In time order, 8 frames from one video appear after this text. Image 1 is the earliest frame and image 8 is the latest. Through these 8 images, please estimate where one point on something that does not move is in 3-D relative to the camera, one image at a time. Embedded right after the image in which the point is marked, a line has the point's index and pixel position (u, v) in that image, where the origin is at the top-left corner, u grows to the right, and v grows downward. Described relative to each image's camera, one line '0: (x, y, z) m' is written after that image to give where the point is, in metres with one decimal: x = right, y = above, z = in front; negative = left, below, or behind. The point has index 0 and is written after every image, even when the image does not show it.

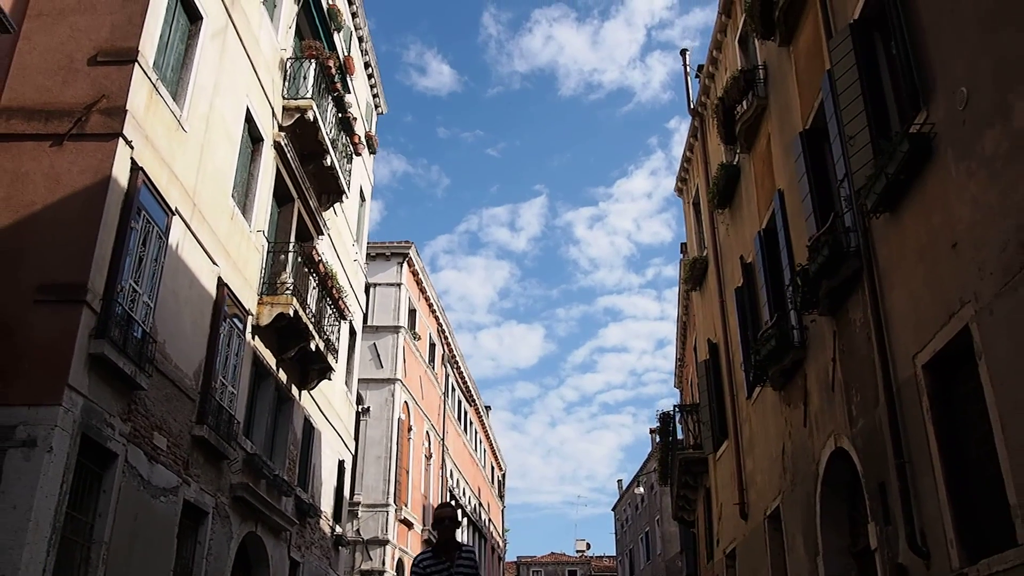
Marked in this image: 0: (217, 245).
0: (-4.1, +0.6, +11.7) m
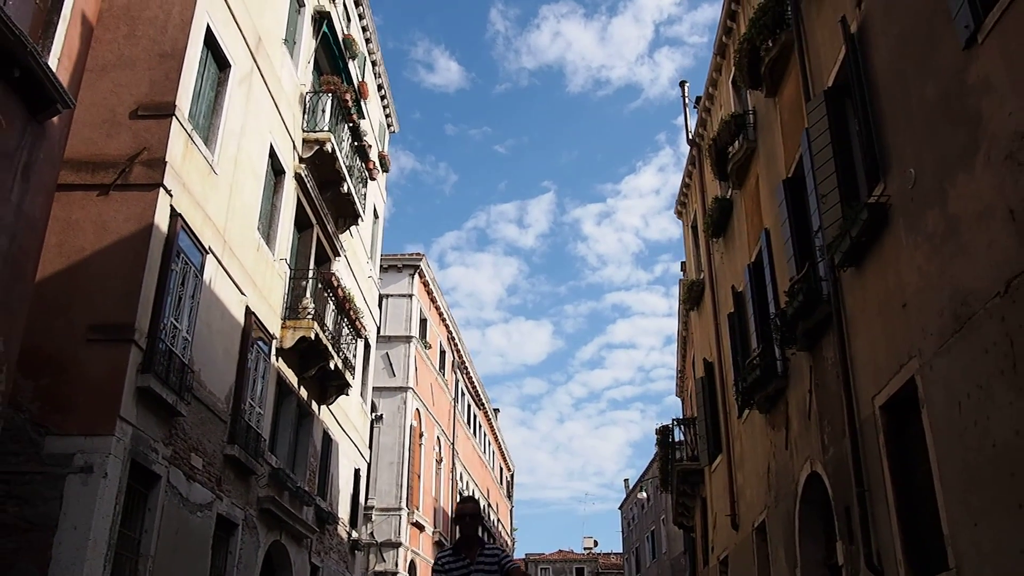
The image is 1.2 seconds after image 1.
0: (-4.0, +0.2, +12.6) m
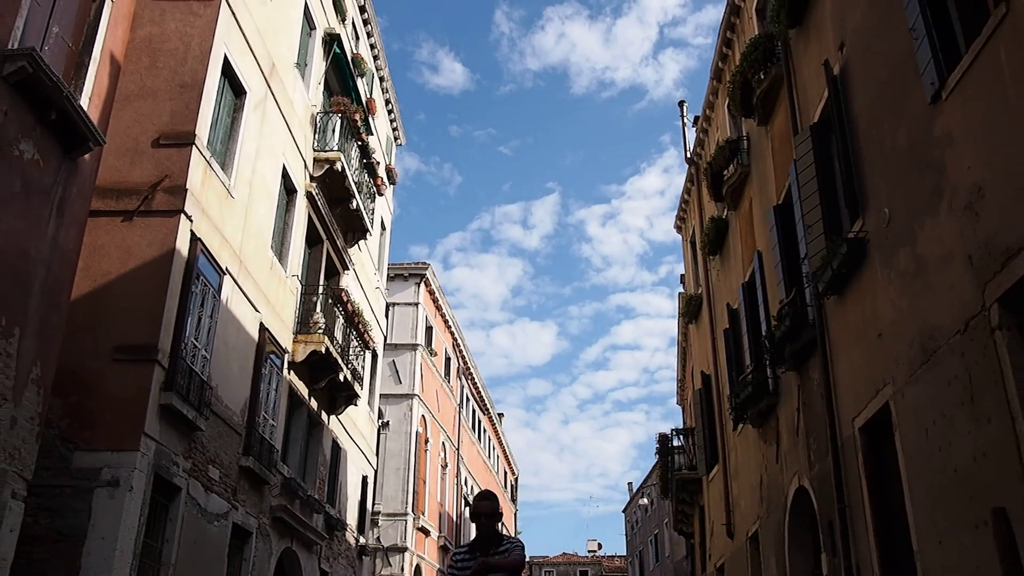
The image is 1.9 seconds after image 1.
0: (-4.0, -0.1, +13.1) m
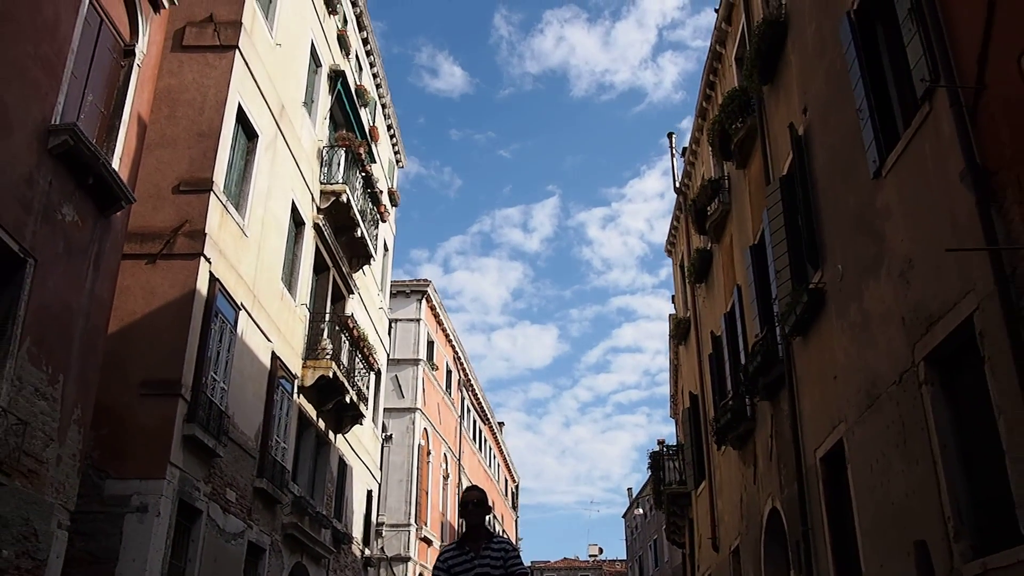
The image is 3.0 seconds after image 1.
0: (-4.0, -0.6, +14.0) m
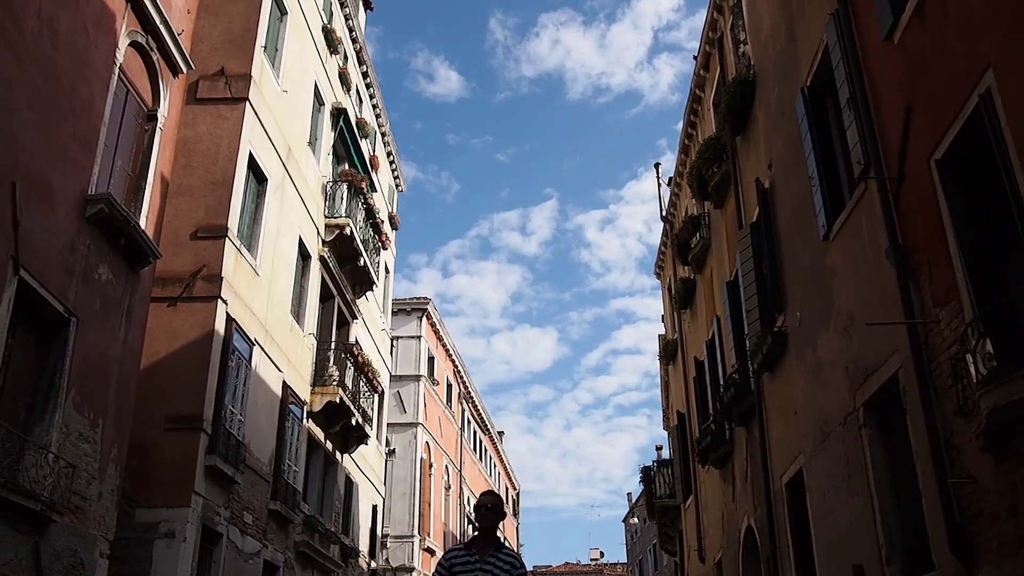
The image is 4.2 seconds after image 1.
0: (-4.1, -1.2, +14.9) m
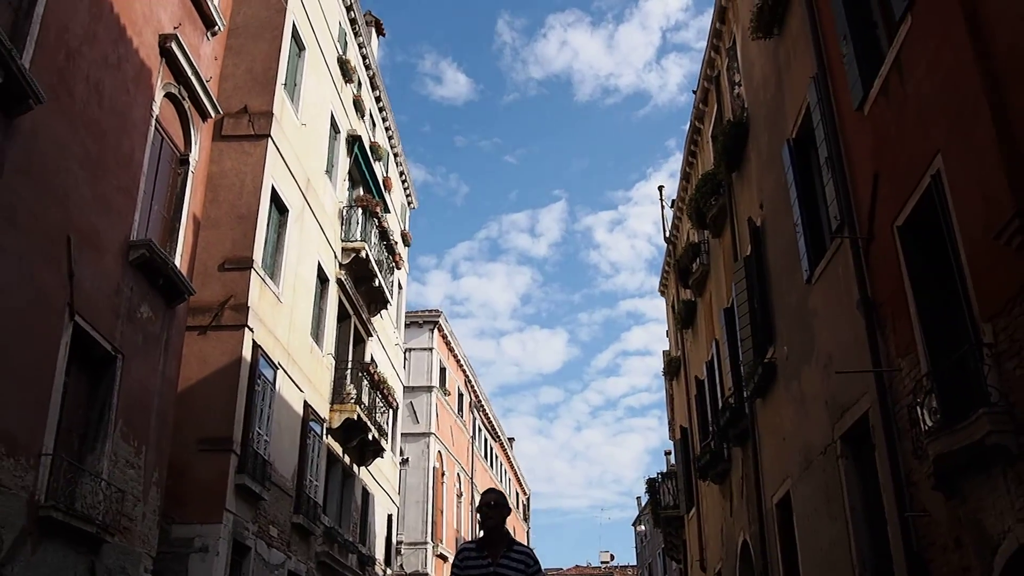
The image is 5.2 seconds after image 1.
0: (-3.9, -1.6, +15.7) m
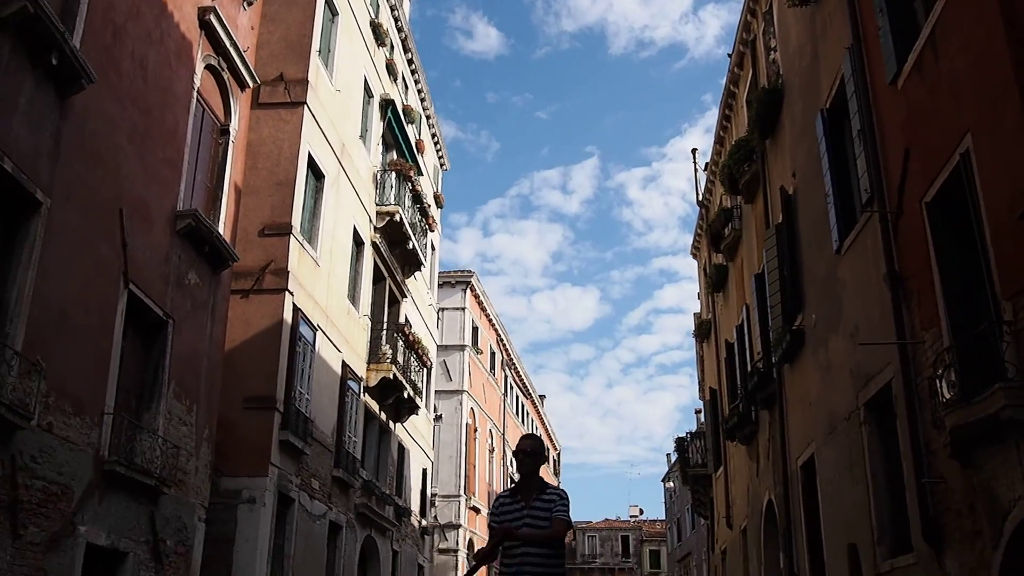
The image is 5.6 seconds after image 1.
0: (-3.3, -0.9, +16.2) m
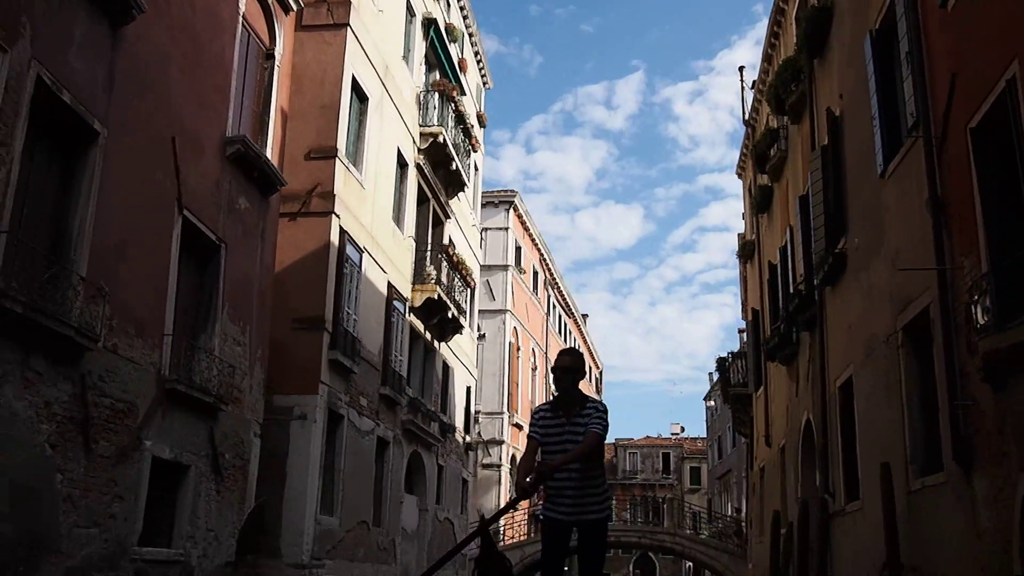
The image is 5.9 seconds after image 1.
0: (-2.5, +0.6, +16.5) m
